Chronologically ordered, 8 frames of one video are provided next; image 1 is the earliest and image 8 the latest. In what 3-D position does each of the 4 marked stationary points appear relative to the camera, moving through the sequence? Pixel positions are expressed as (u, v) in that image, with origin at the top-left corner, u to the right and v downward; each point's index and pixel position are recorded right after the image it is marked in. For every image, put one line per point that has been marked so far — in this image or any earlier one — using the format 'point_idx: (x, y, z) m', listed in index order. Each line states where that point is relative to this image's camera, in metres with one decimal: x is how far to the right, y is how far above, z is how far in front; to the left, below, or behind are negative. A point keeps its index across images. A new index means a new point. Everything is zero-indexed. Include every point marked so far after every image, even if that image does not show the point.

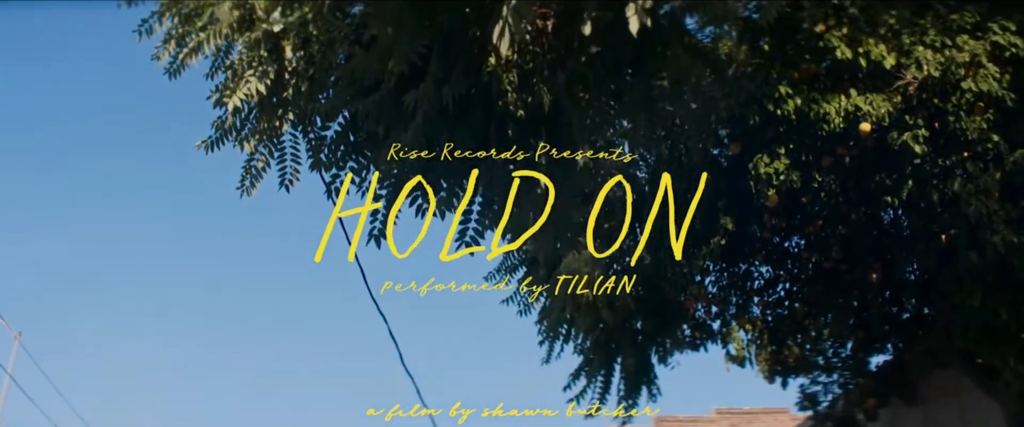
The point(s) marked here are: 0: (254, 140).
0: (-1.0, +0.3, +6.1) m
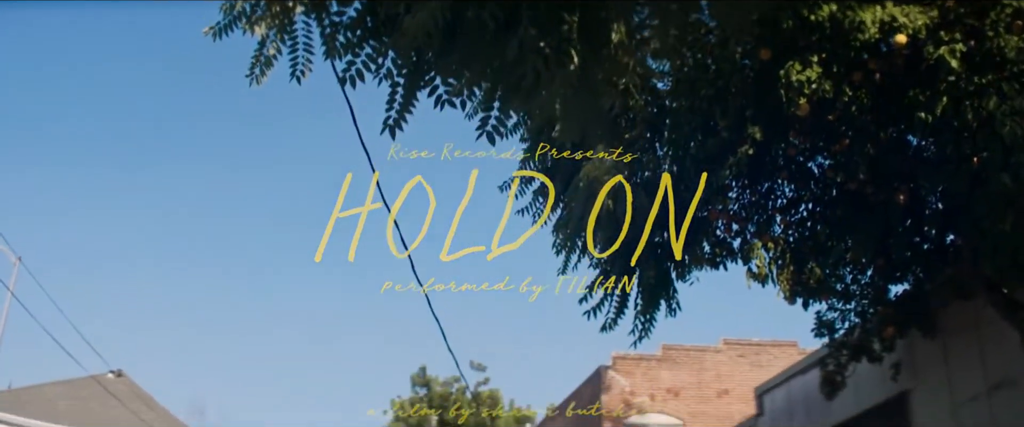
0: (-0.9, +0.7, +6.0) m
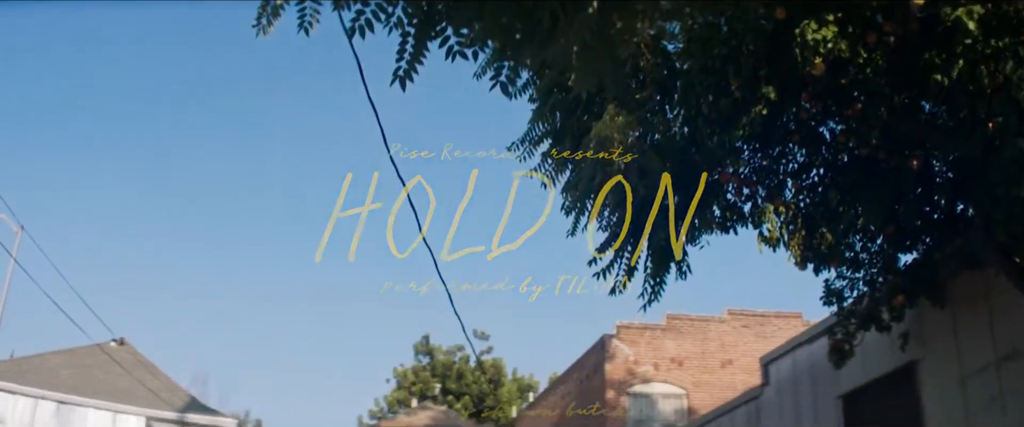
0: (-0.9, +0.9, +5.9) m
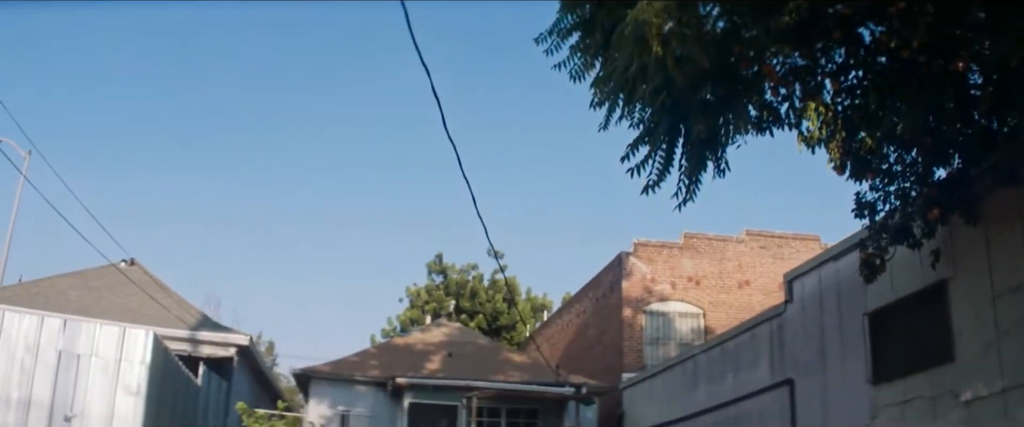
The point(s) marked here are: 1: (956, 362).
0: (-0.8, +1.3, +5.5) m
1: (+3.0, -1.0, +10.8) m
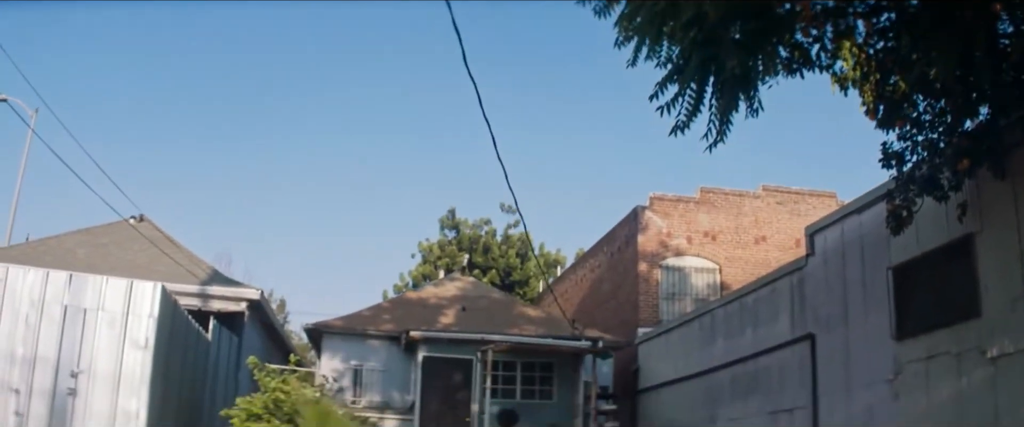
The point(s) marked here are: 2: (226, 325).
0: (-0.7, +1.5, +5.2) m
1: (+3.1, -0.7, +10.5) m
2: (-2.9, -1.1, +16.1) m
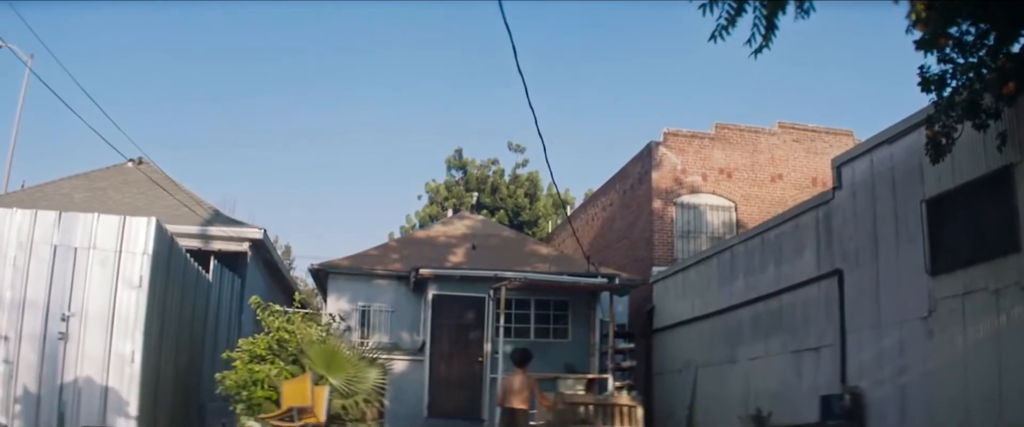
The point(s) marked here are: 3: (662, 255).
0: (-0.6, +1.7, +4.6) m
1: (+3.2, -0.2, +10.0) m
2: (-2.8, -0.5, +15.6) m
3: (+1.9, -0.5, +19.7) m
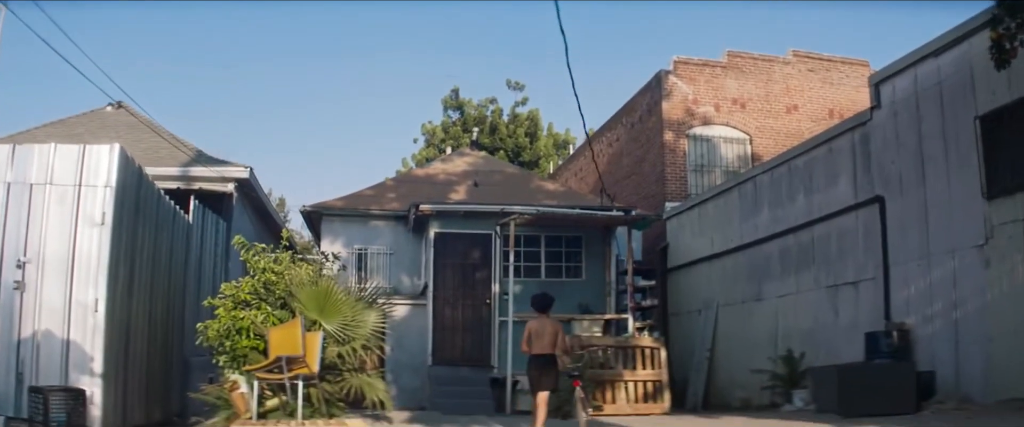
0: (-0.5, +2.0, +3.5) m
1: (+3.3, +0.3, +8.9) m
2: (-2.7, +0.1, +14.5) m
3: (+1.9, +0.3, +18.6) m
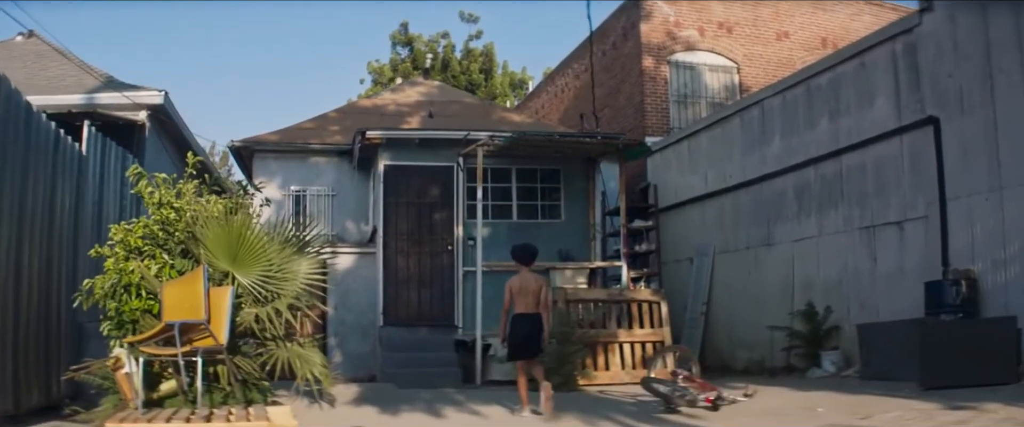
0: (-0.5, +2.2, +1.3) m
1: (+3.2, +0.6, +6.9) m
2: (-3.0, +0.6, +12.3) m
3: (+1.5, +0.9, +16.5) m
